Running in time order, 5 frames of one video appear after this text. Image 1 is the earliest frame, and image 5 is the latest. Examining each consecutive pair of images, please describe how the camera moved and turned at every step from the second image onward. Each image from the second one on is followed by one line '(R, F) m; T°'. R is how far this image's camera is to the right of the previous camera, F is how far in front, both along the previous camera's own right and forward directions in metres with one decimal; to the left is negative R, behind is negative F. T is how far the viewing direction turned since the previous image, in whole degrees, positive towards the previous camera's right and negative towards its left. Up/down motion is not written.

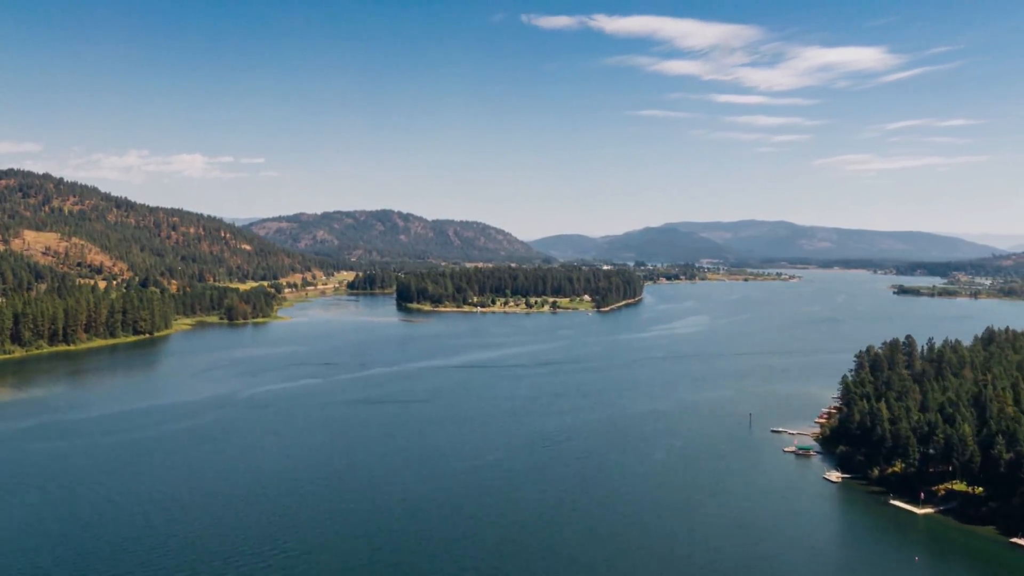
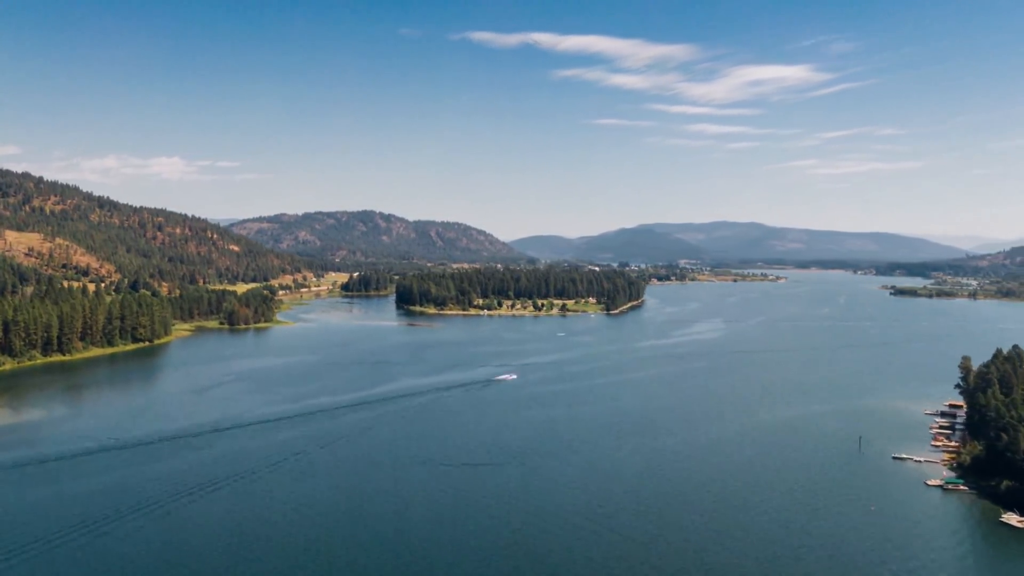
(-2.3, +2.7) m; +1°
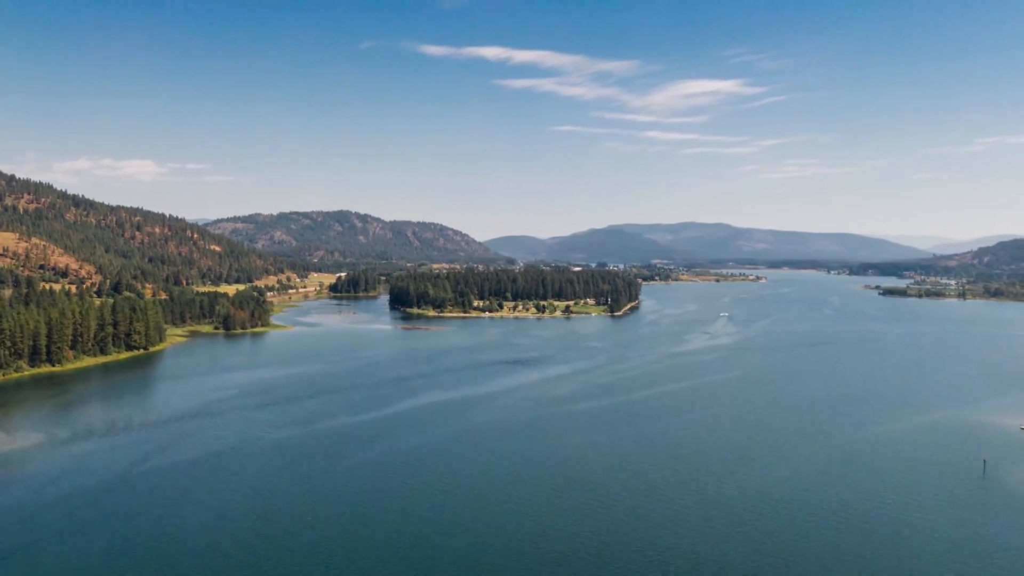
(-2.2, +2.5) m; +2°
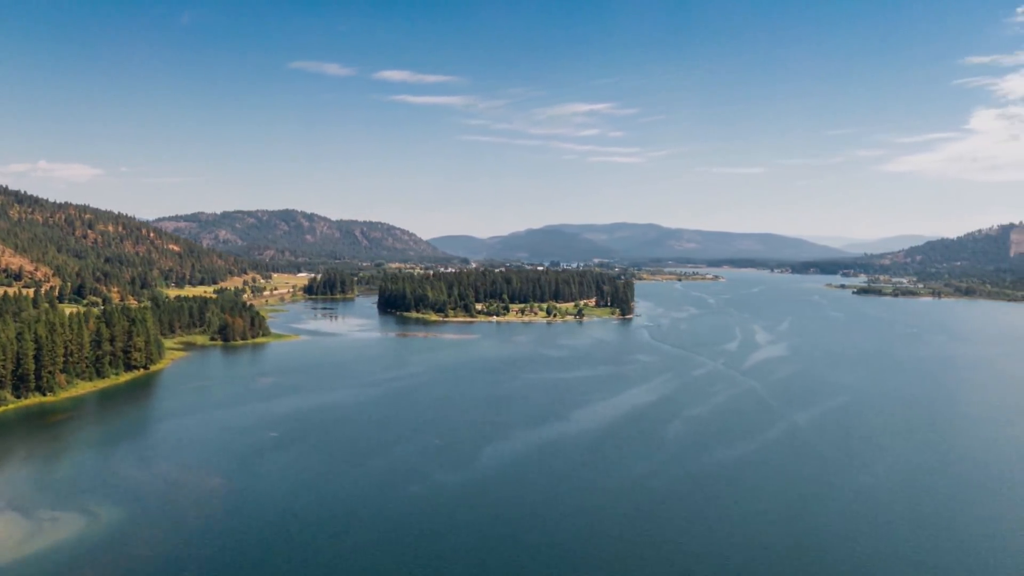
(-4.8, +5.2) m; +3°
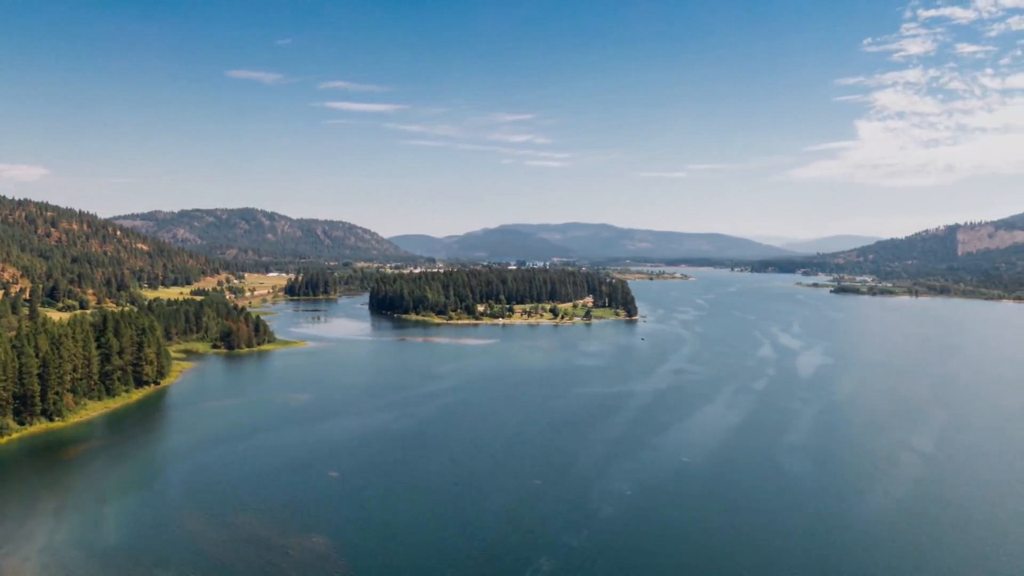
(-3.3, +3.0) m; +3°
